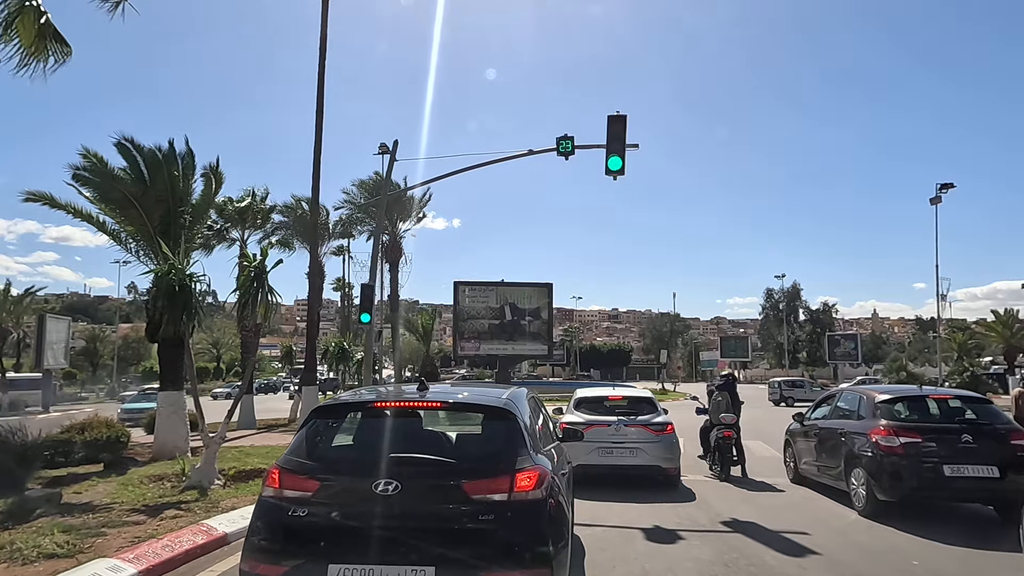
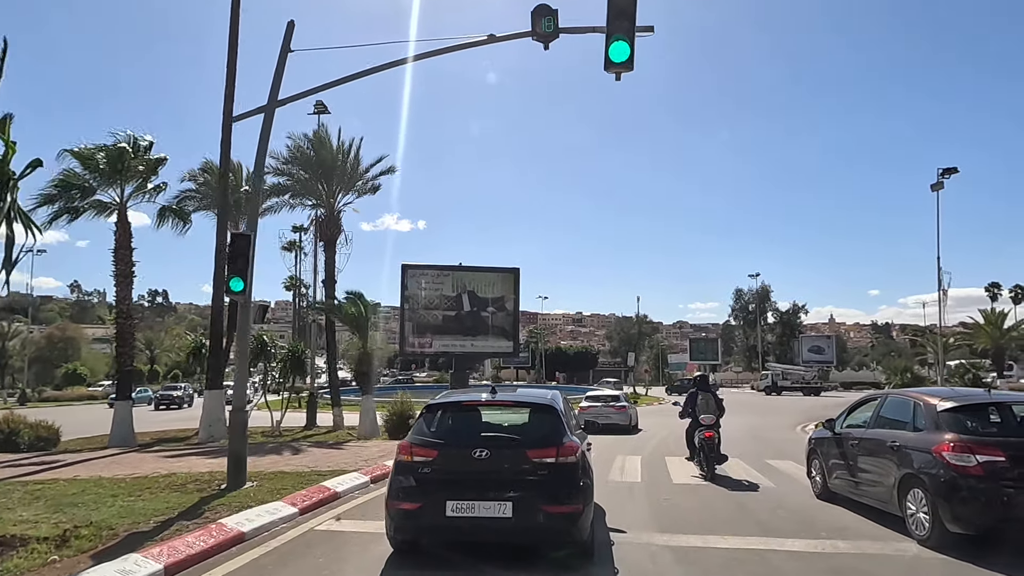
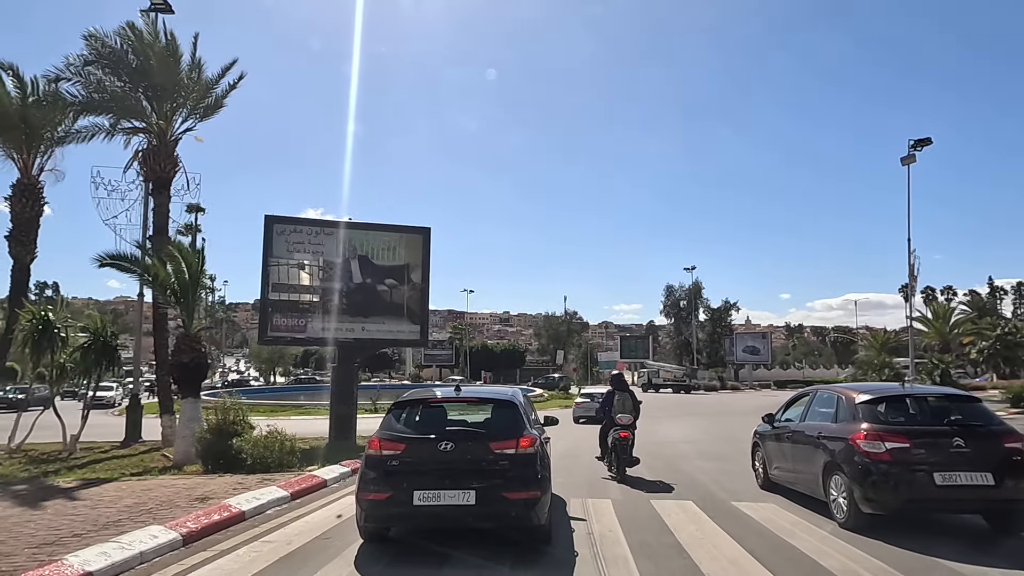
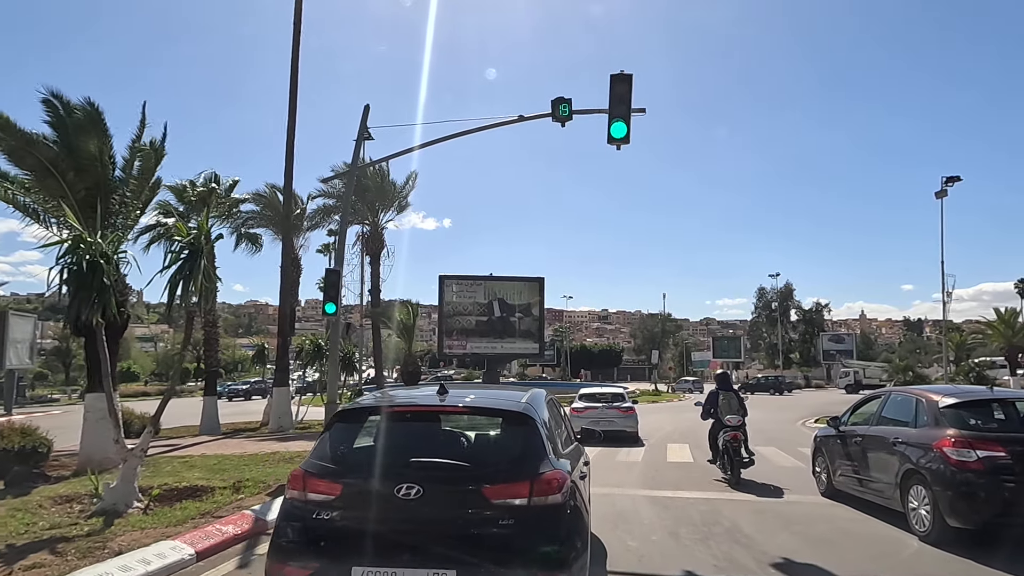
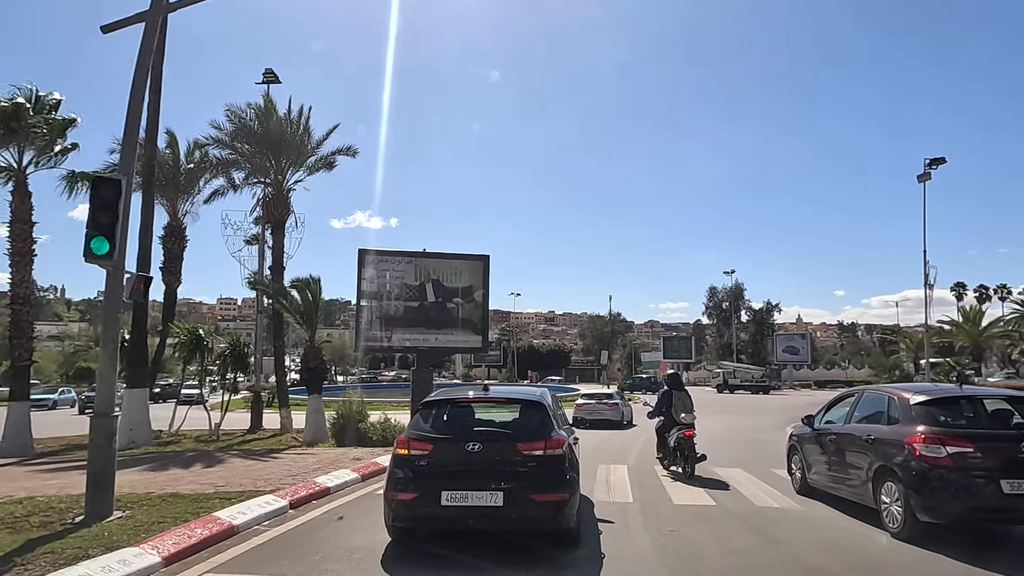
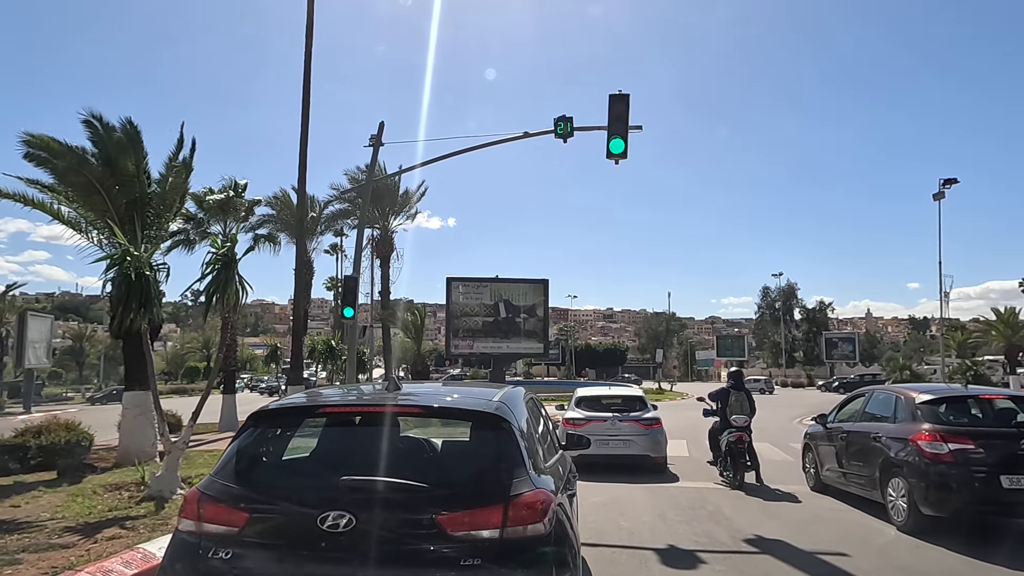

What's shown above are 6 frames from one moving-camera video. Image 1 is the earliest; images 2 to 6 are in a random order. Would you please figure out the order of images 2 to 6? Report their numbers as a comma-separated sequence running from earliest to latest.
6, 4, 2, 5, 3
